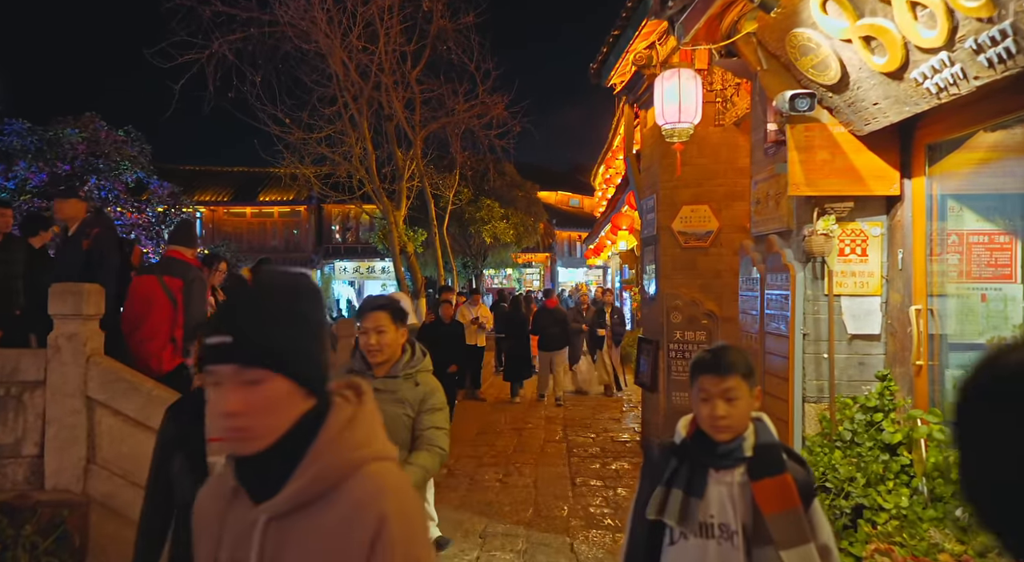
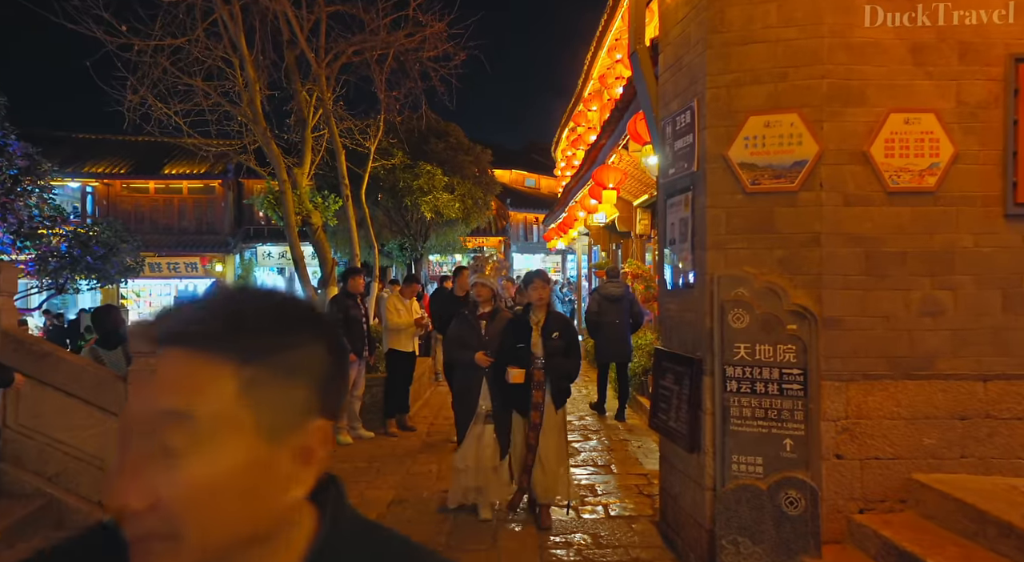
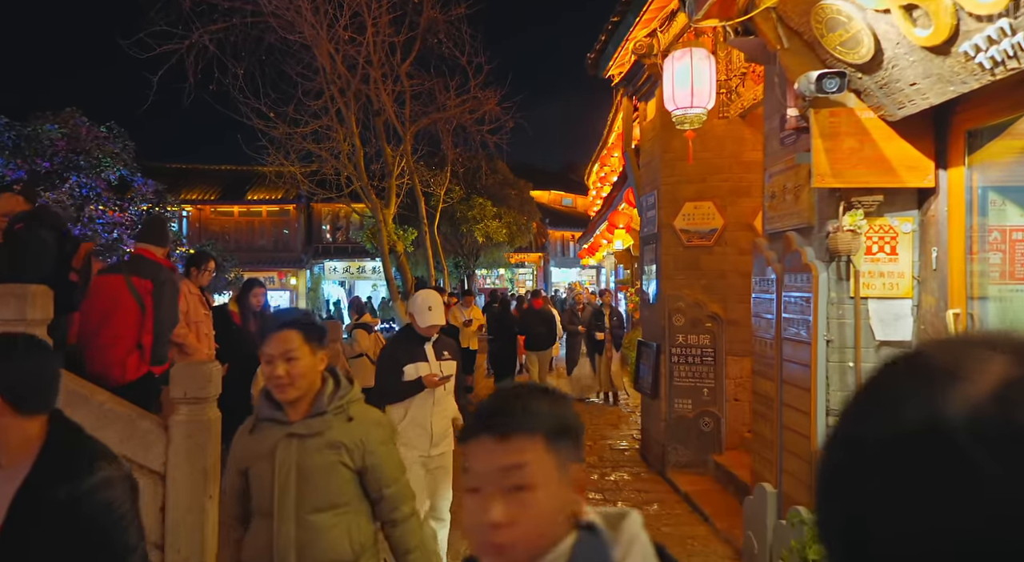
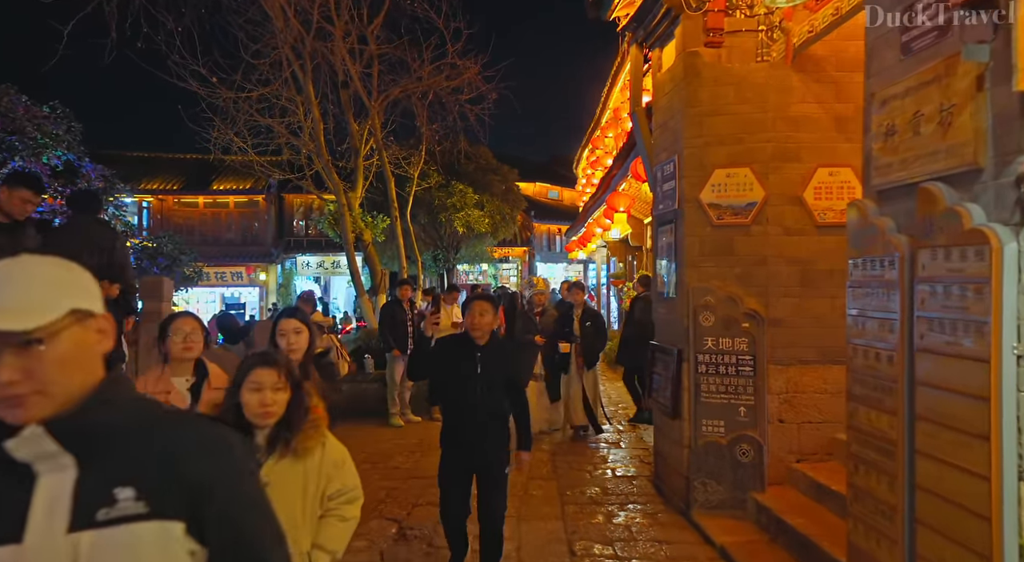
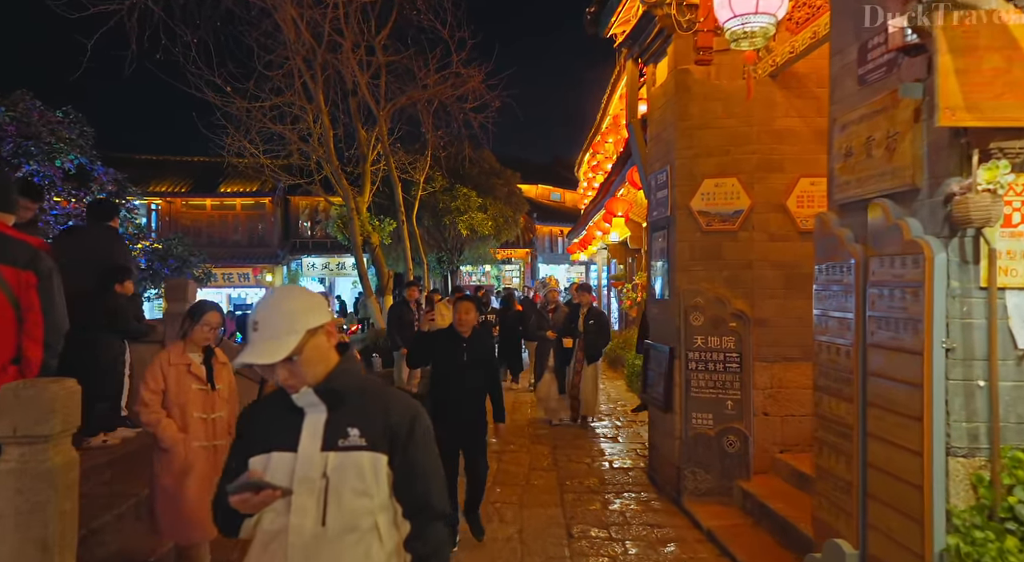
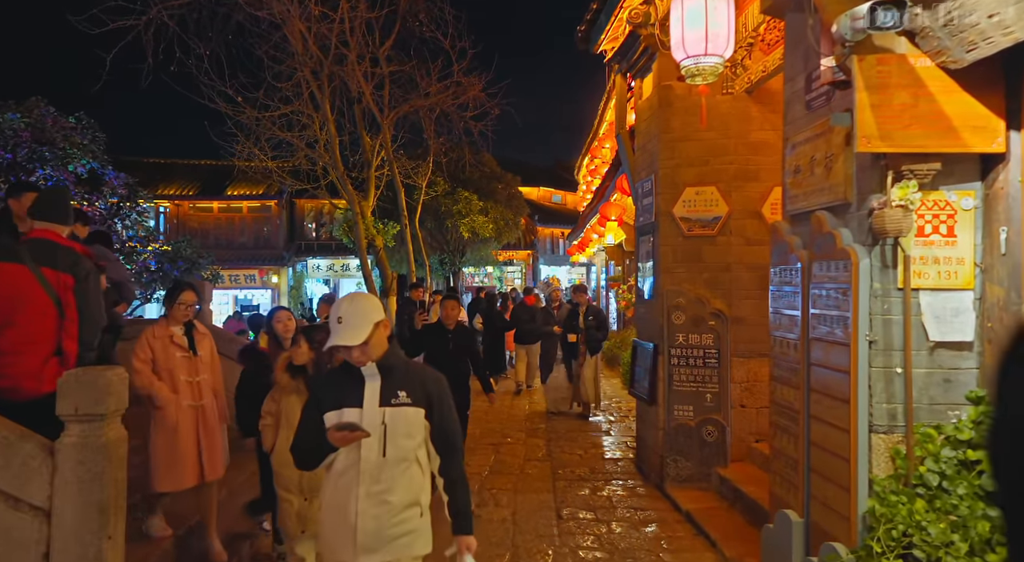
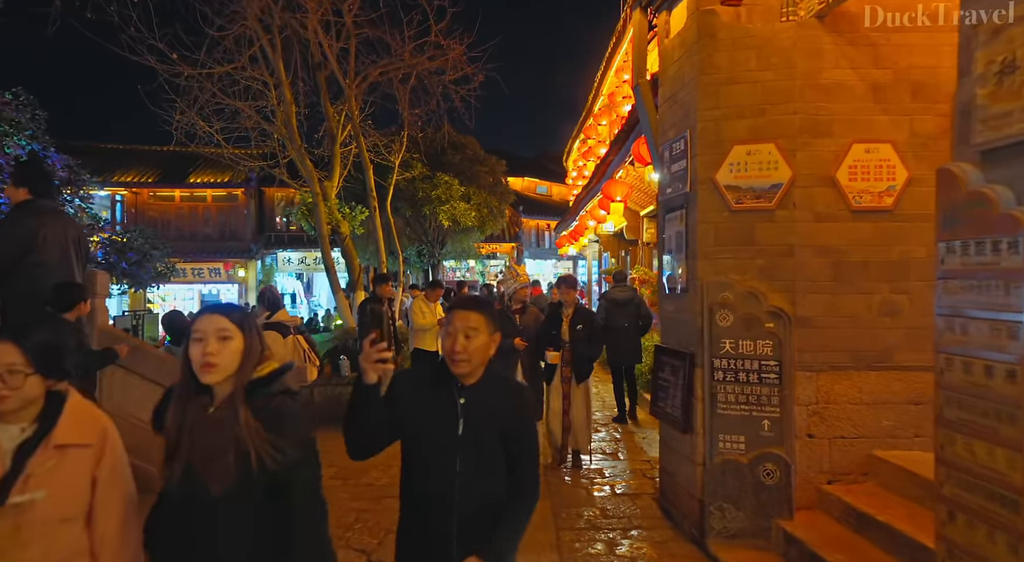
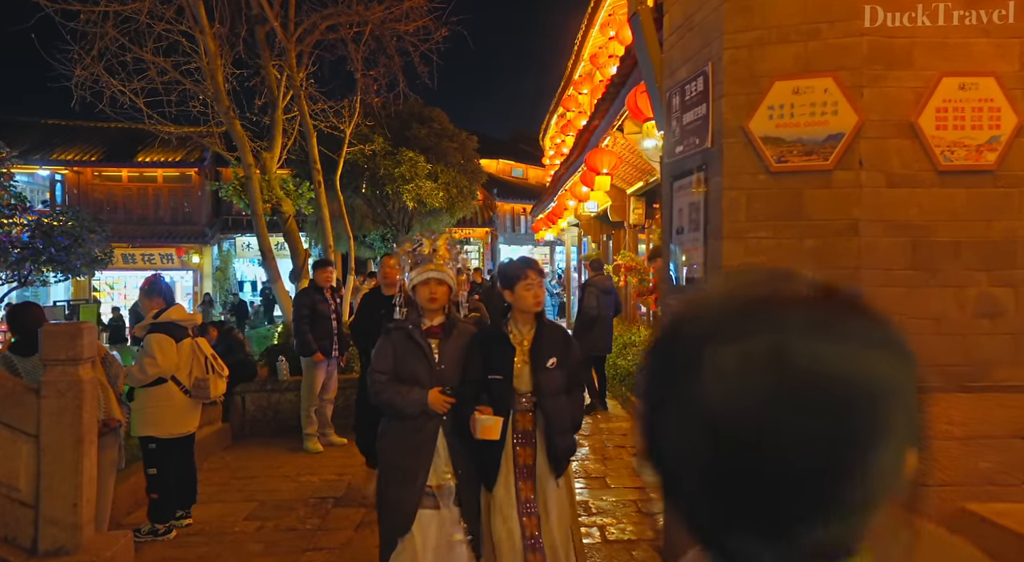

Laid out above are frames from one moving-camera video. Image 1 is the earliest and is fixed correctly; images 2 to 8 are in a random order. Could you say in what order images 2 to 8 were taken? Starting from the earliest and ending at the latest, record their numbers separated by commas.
3, 6, 5, 4, 7, 2, 8
